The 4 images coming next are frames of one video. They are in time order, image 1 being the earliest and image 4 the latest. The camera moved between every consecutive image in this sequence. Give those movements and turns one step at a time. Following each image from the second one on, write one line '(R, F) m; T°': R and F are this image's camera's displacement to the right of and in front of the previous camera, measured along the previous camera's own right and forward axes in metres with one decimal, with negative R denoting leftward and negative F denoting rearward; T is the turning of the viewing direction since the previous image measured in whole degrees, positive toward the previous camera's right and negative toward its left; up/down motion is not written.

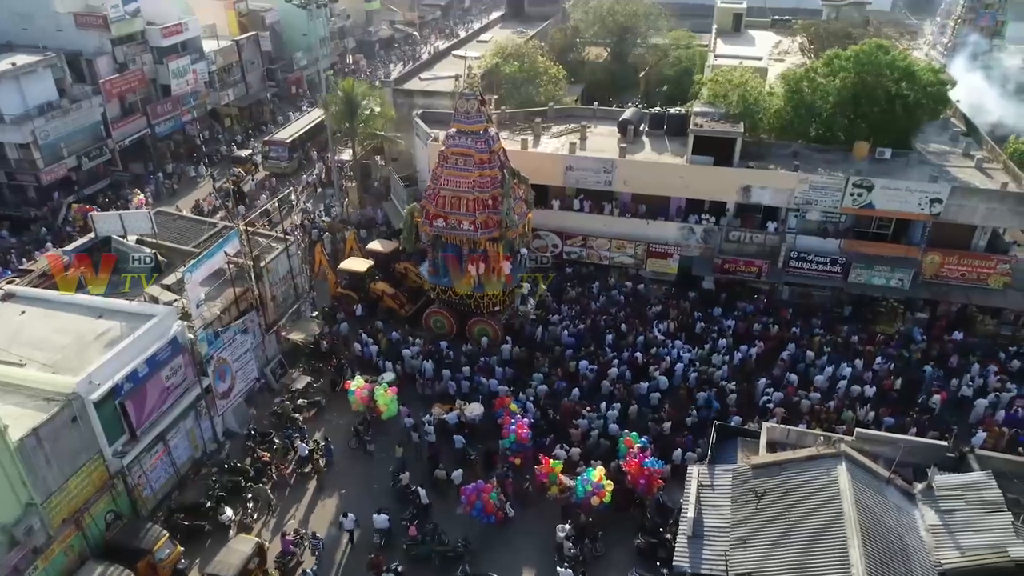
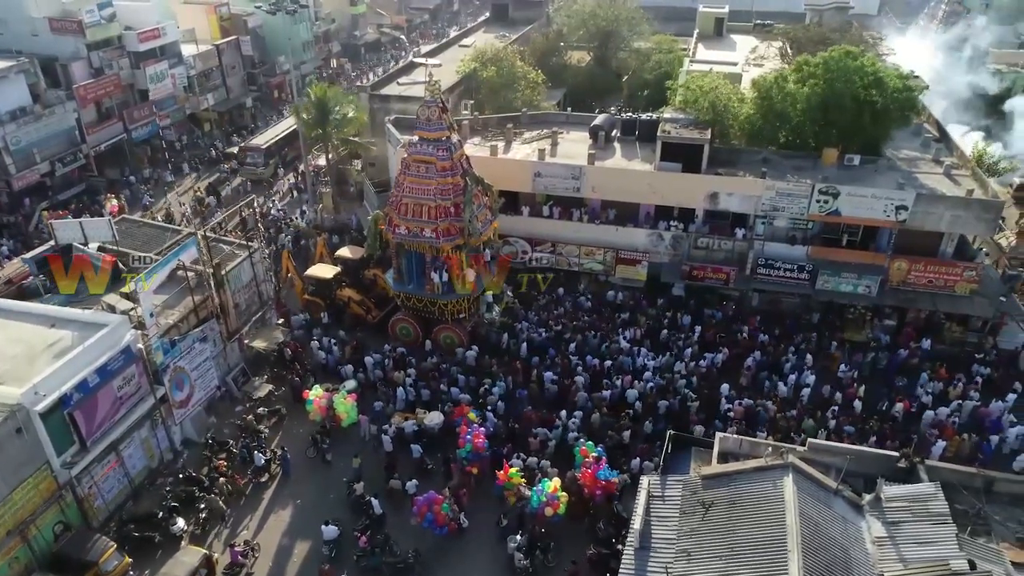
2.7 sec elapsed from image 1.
(+1.2, +0.1) m; 0°
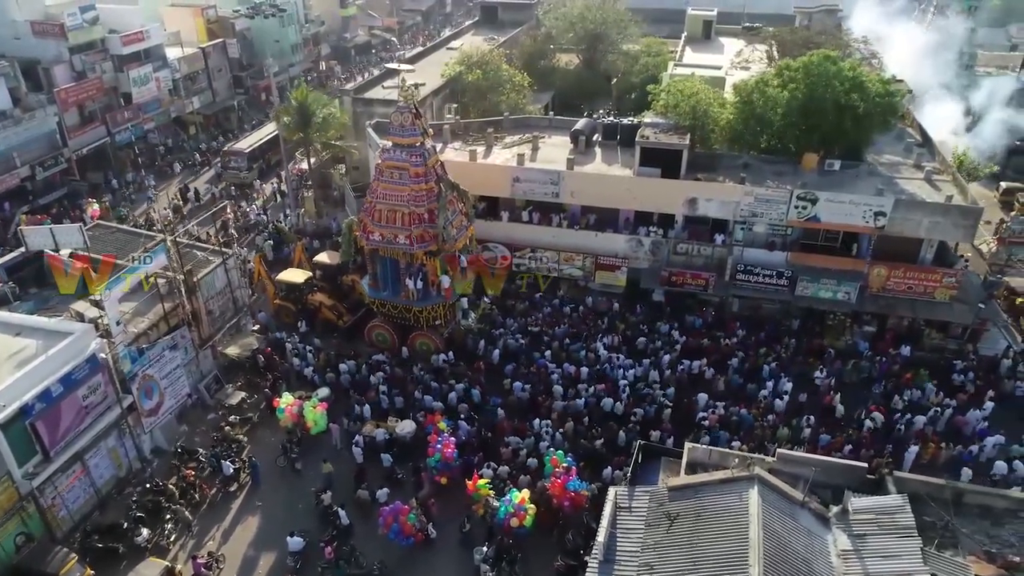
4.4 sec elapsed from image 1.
(+0.8, +0.2) m; 0°
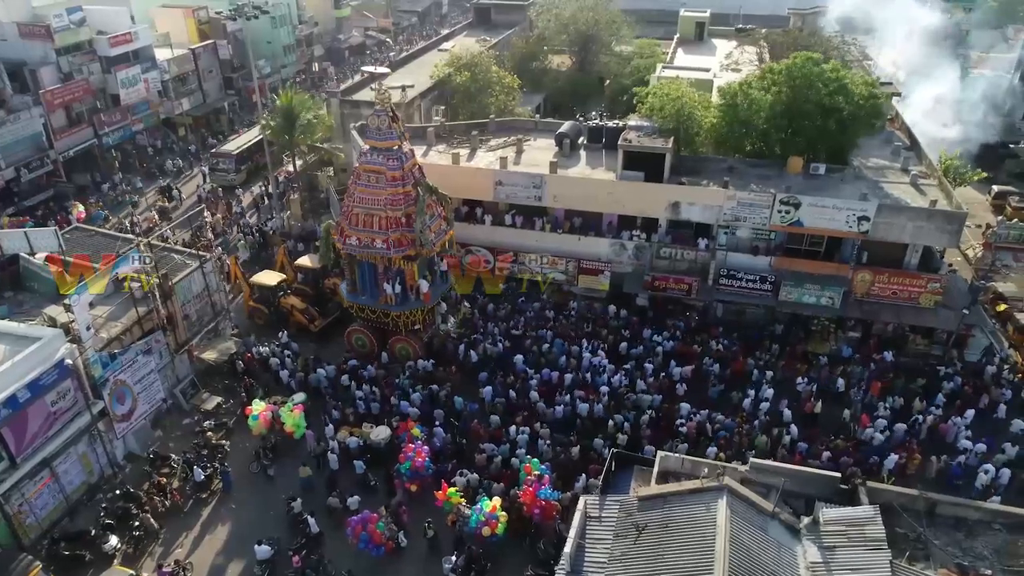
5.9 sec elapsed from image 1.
(+0.8, +0.2) m; 0°
